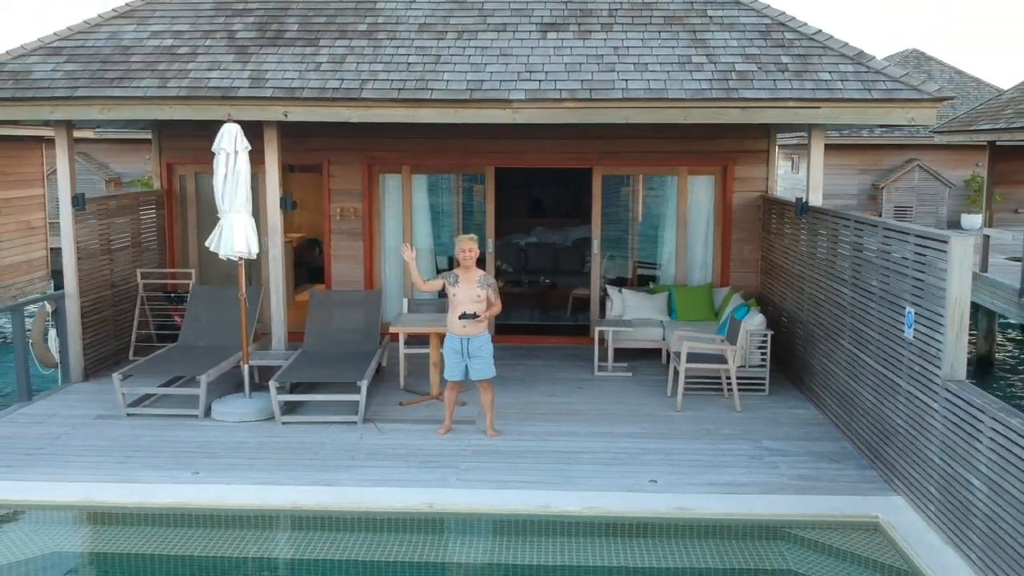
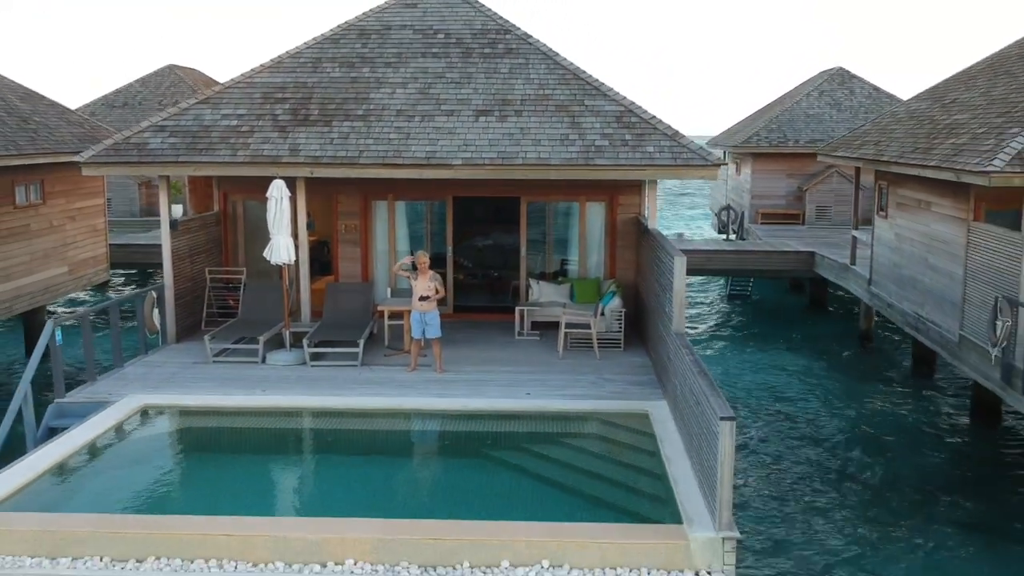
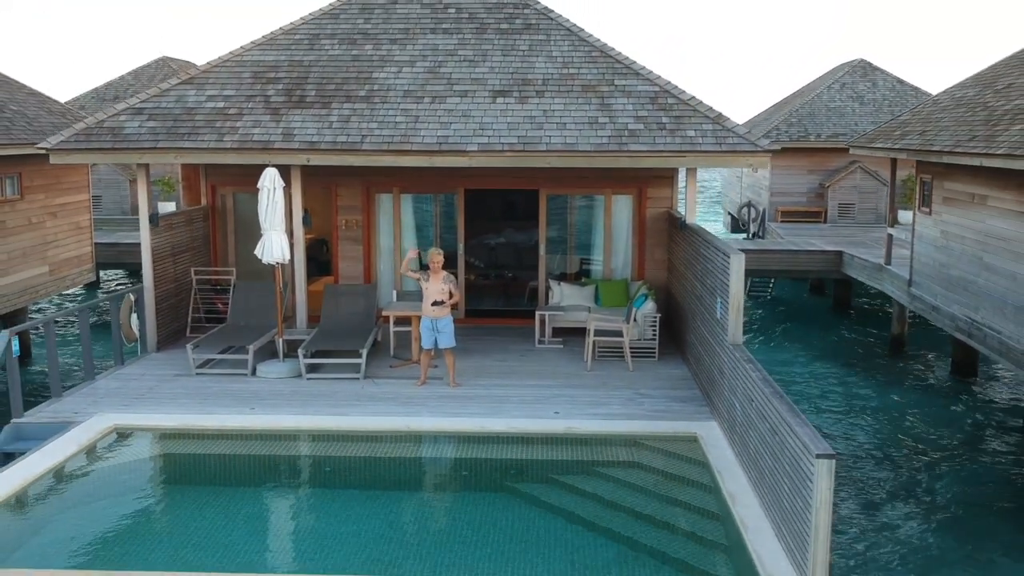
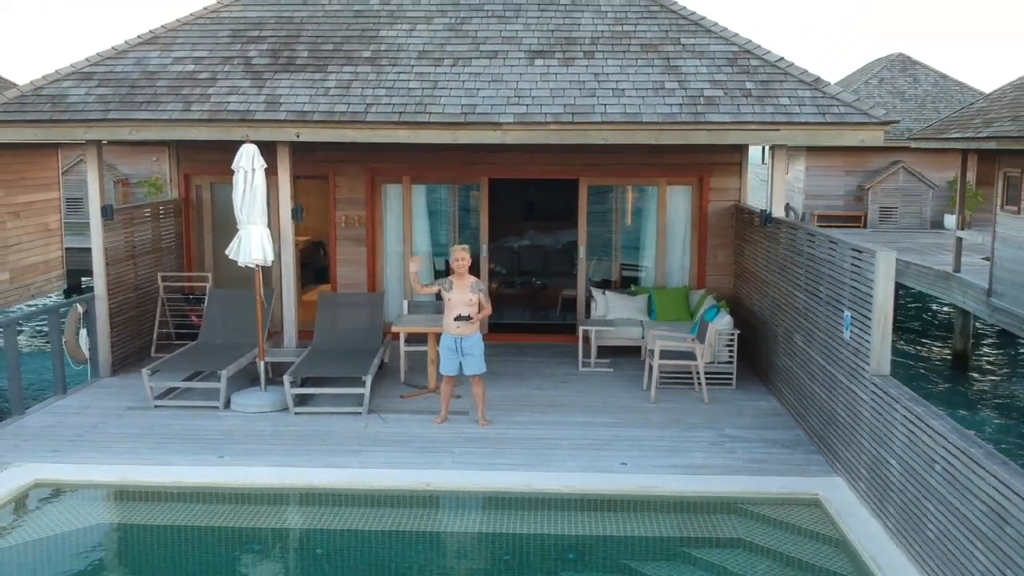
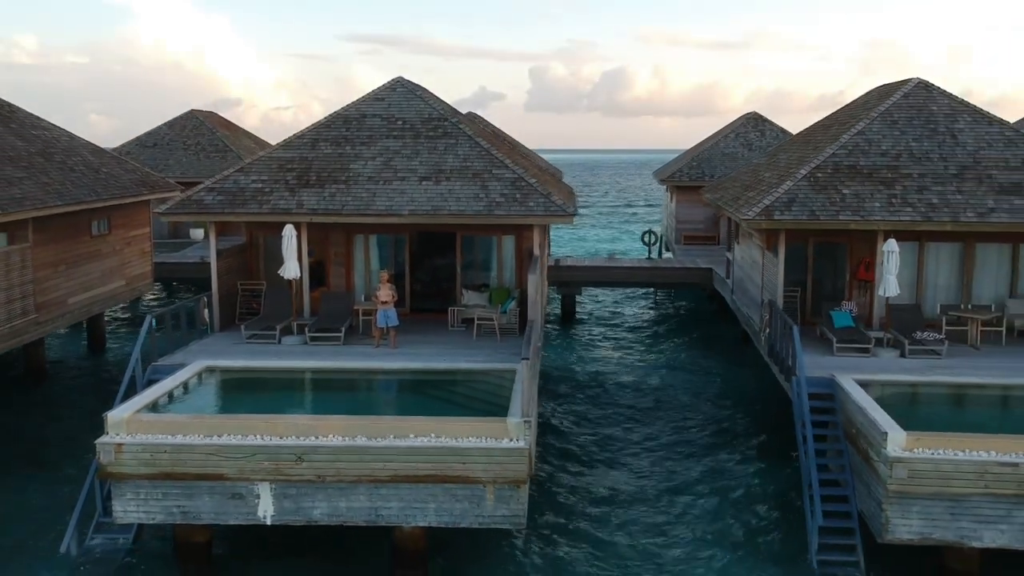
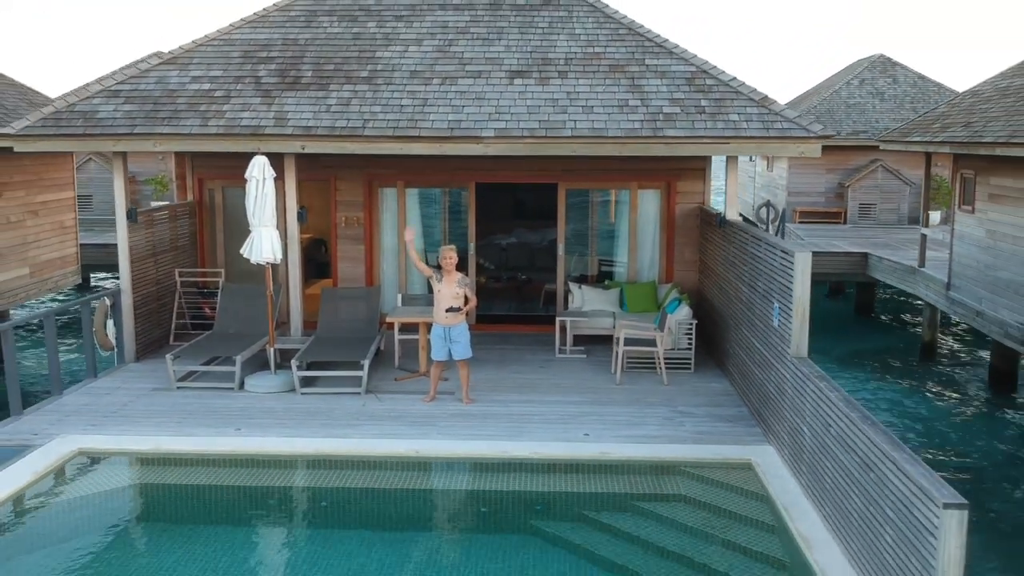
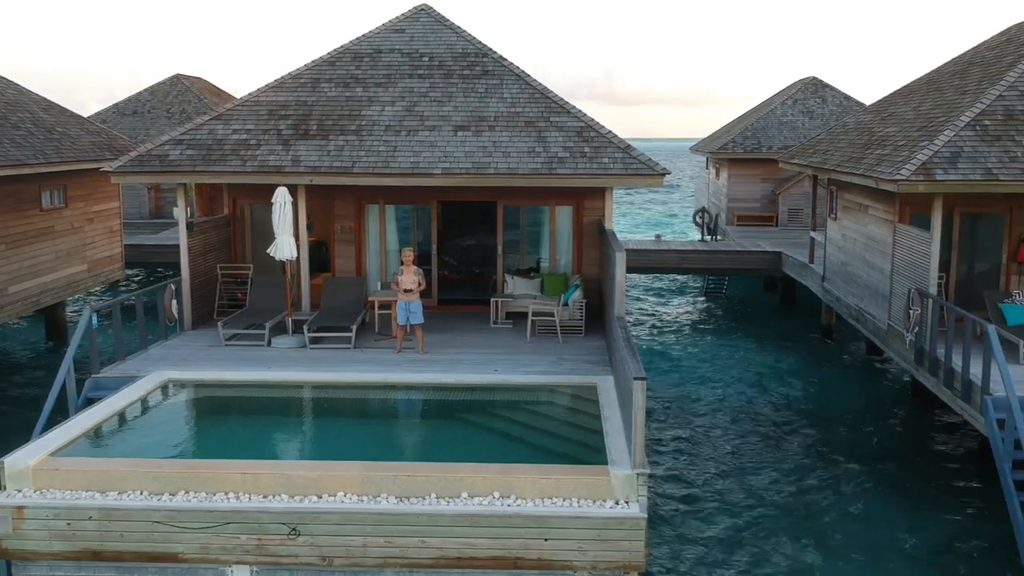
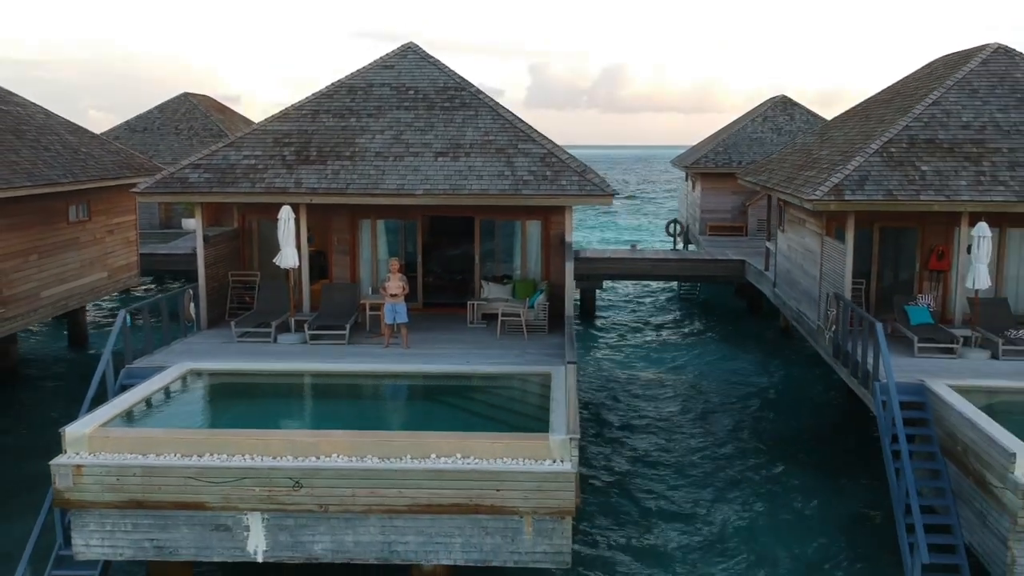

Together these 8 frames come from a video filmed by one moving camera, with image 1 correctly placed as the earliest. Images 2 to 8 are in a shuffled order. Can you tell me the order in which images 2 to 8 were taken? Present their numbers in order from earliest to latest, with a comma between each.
4, 6, 3, 2, 7, 8, 5
